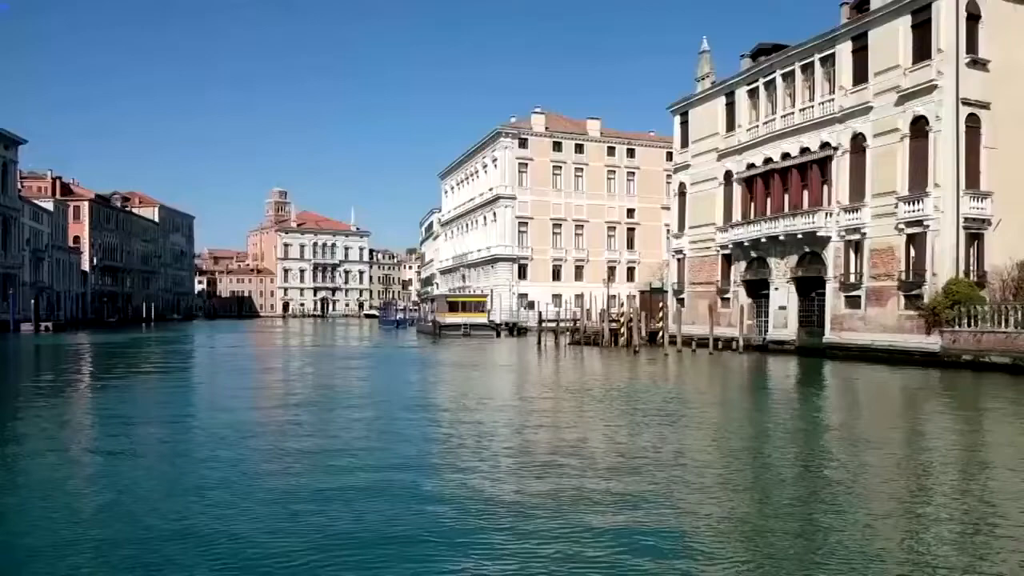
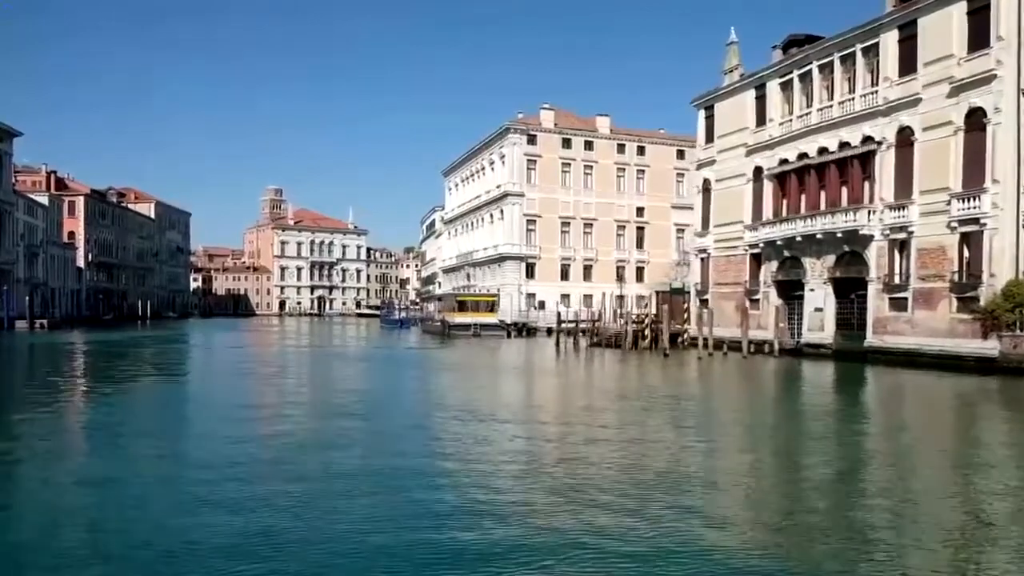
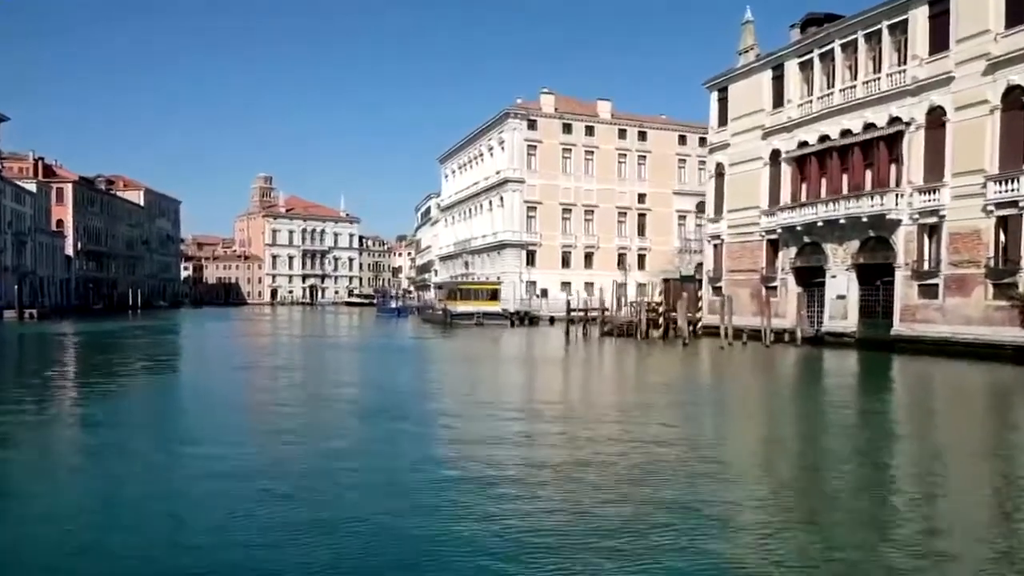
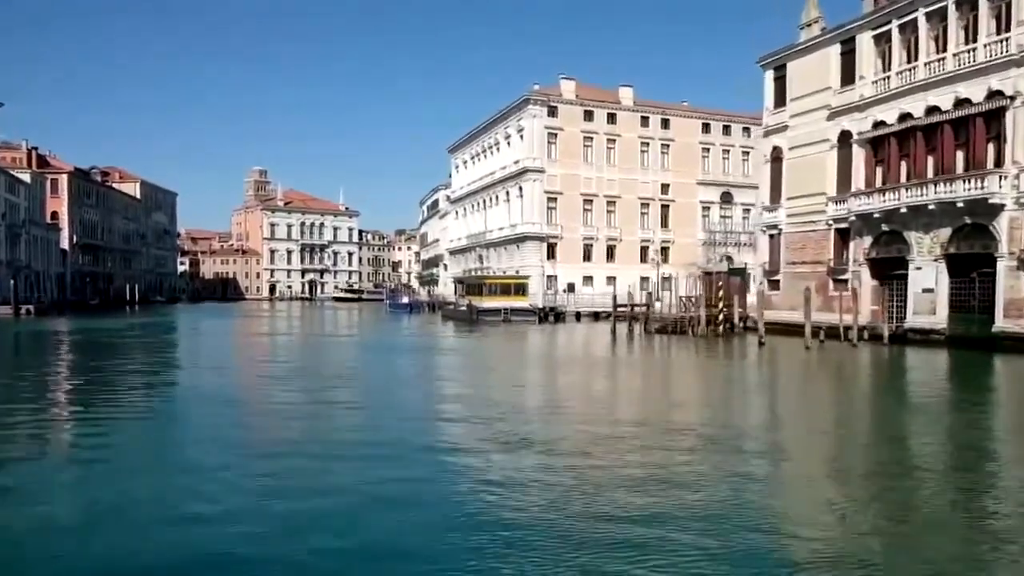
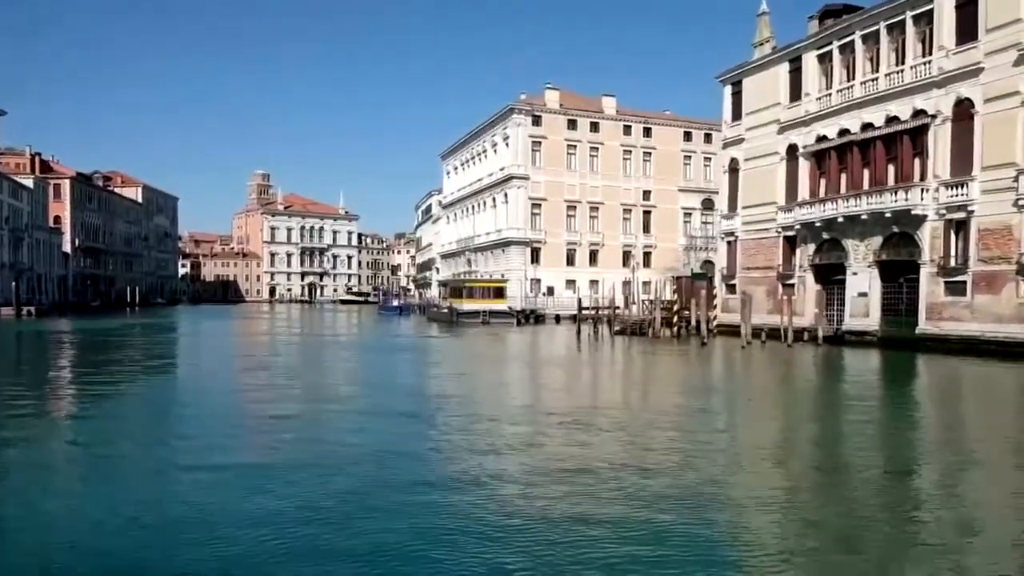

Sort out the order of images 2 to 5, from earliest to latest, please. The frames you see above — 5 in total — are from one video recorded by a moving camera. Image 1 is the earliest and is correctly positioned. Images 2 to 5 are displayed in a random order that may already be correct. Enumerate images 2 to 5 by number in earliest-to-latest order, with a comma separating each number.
2, 3, 5, 4
